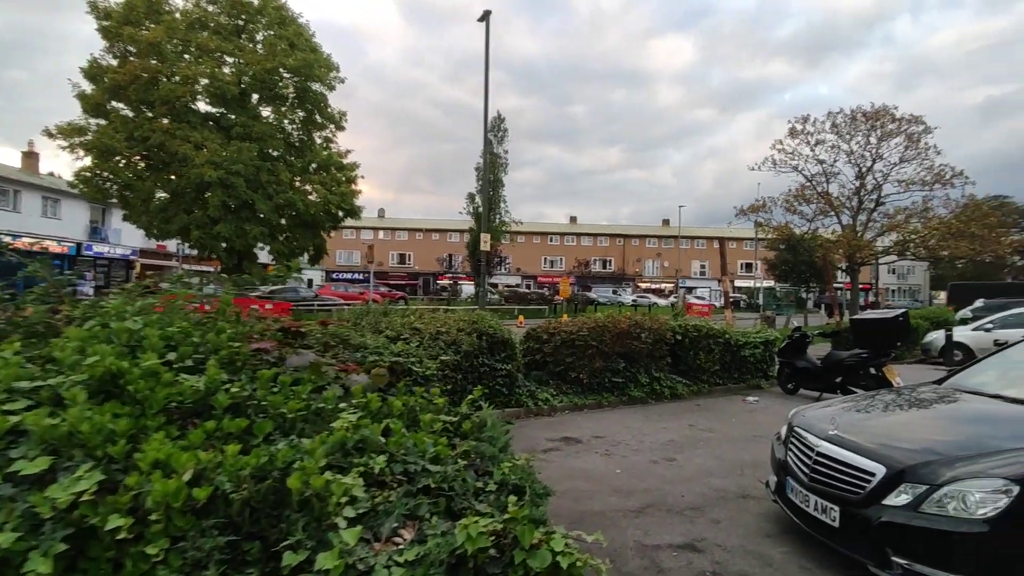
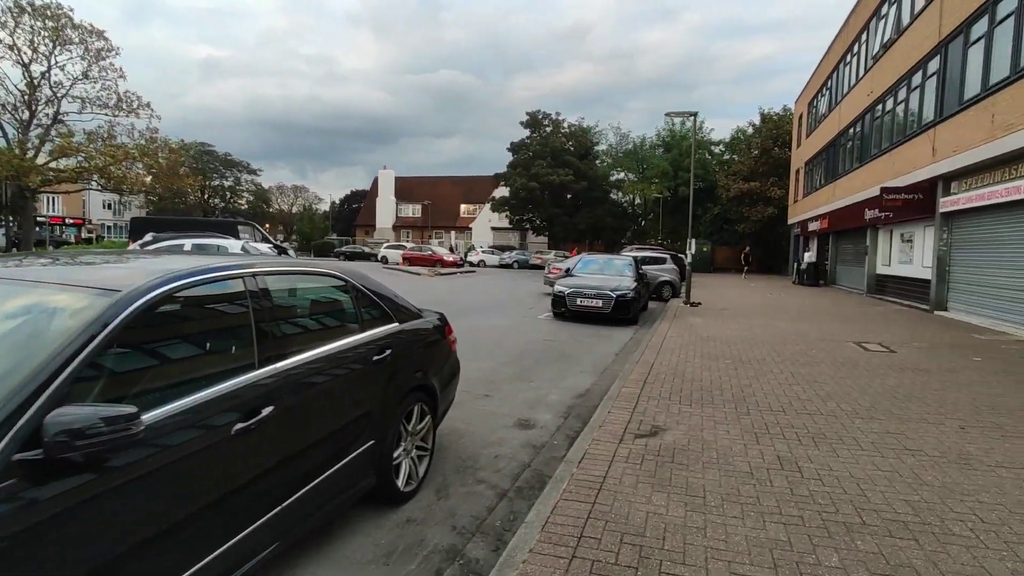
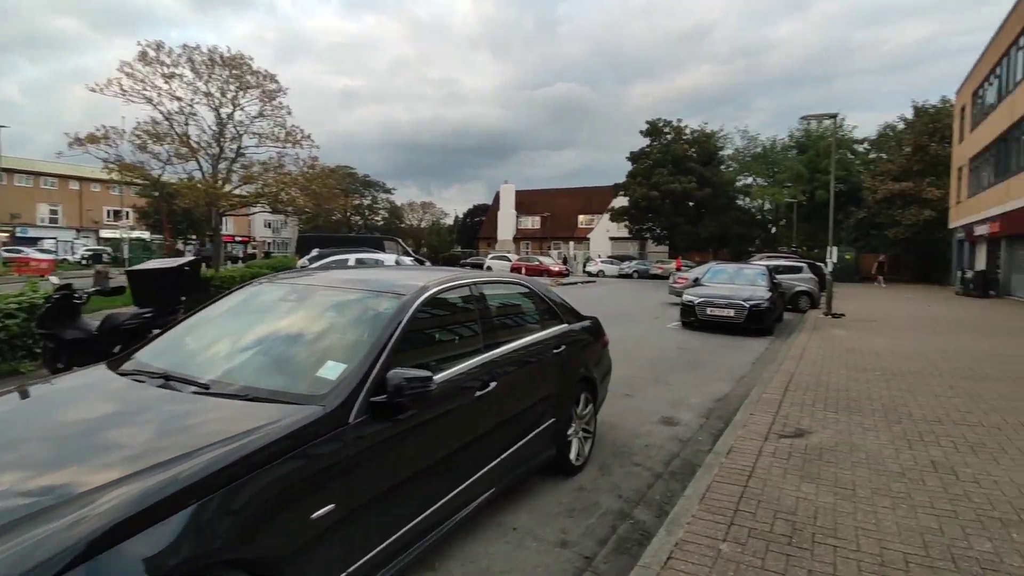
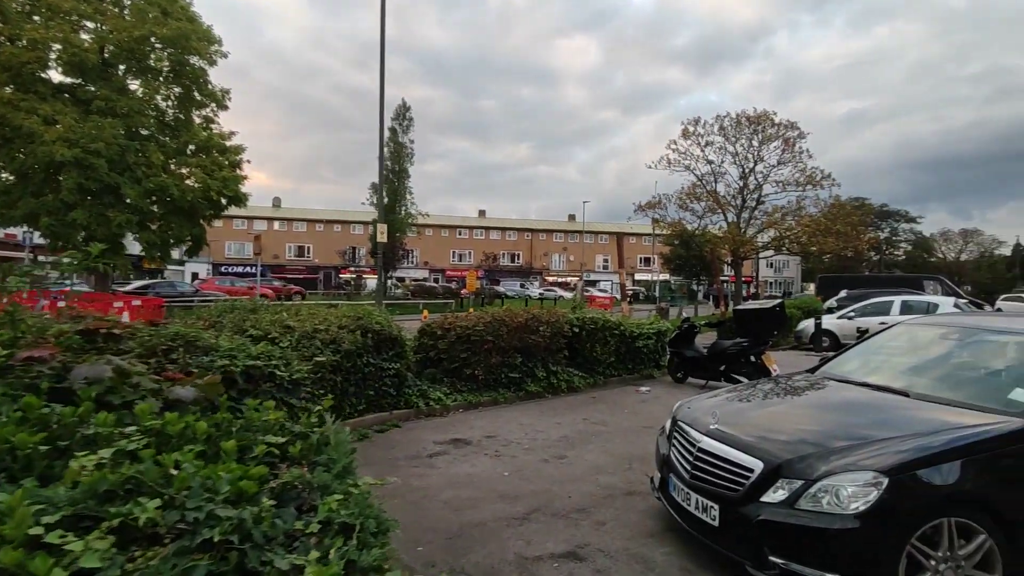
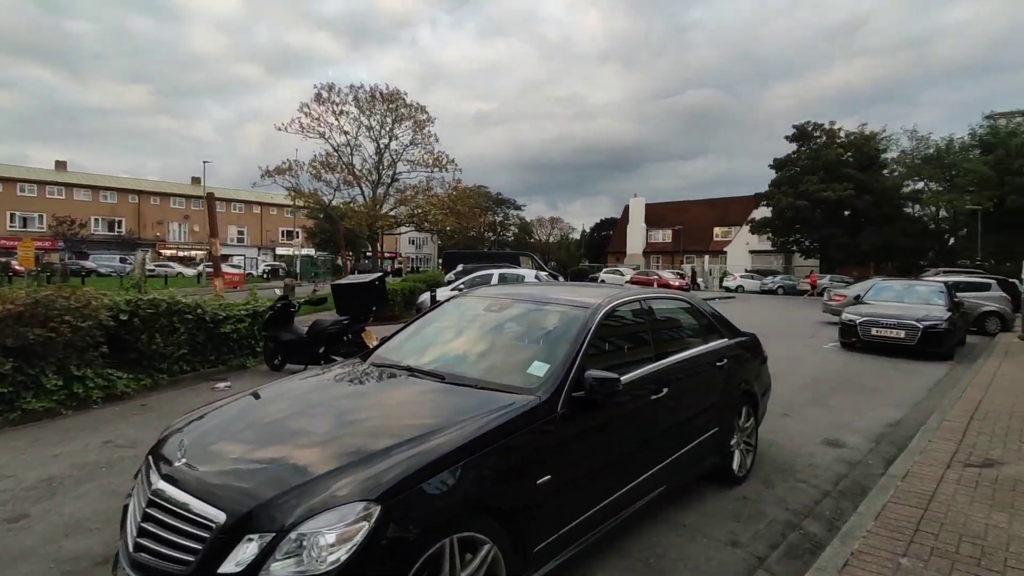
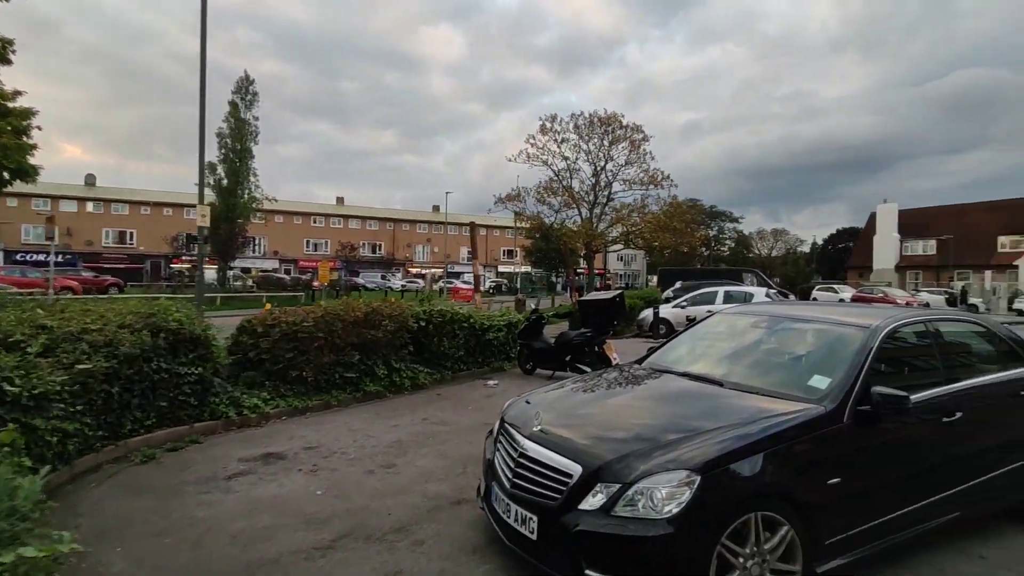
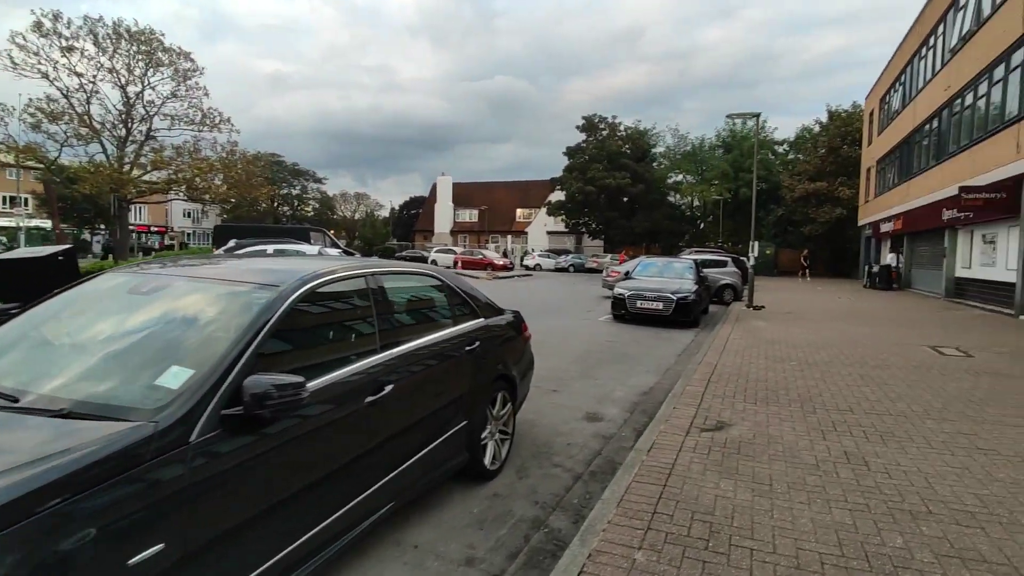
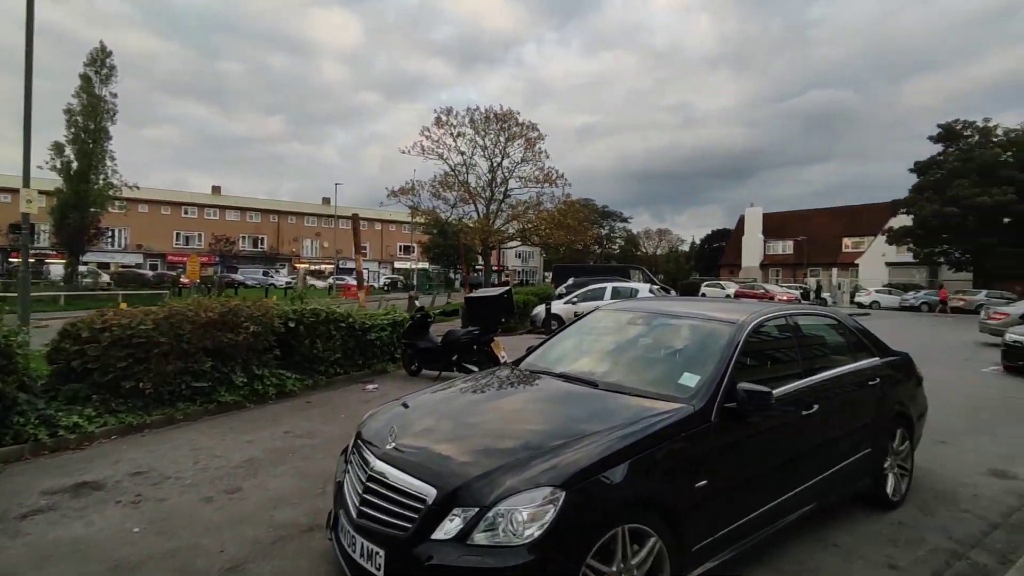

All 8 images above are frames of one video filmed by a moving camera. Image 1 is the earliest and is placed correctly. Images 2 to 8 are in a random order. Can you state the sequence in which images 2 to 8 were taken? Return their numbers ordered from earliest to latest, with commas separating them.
4, 6, 8, 5, 3, 7, 2
